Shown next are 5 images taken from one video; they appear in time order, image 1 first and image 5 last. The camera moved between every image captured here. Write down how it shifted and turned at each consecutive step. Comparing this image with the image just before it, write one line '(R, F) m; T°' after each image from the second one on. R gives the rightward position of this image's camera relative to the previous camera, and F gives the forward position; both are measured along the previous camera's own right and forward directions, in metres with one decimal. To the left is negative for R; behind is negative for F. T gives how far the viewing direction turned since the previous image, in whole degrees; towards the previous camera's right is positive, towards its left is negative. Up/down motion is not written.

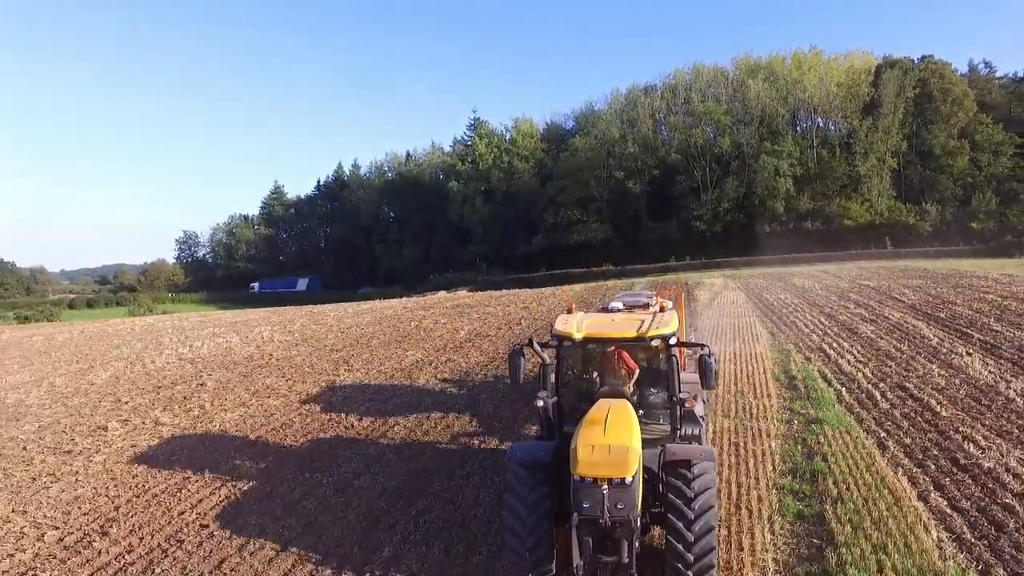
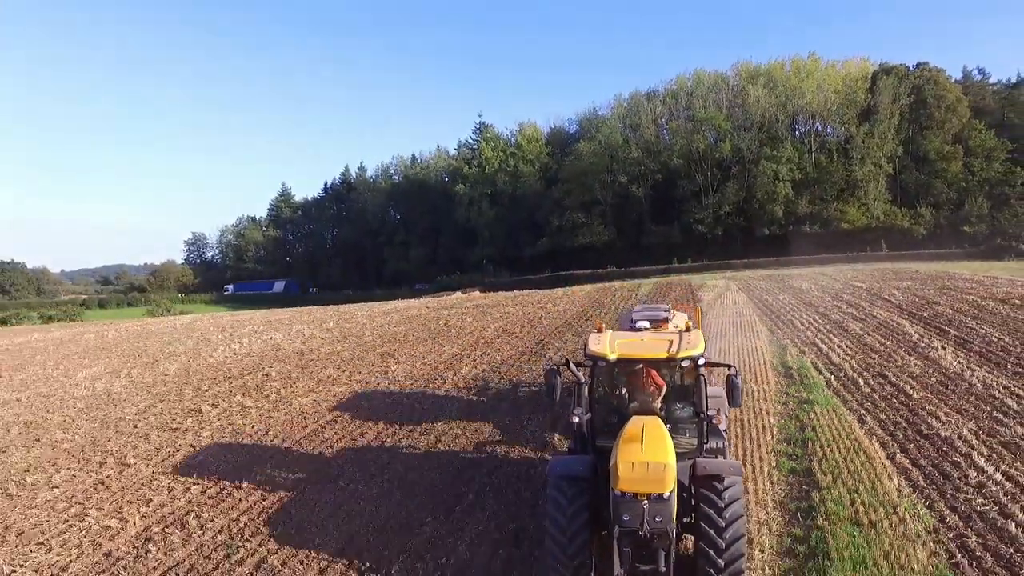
(-0.7, -1.8) m; 0°
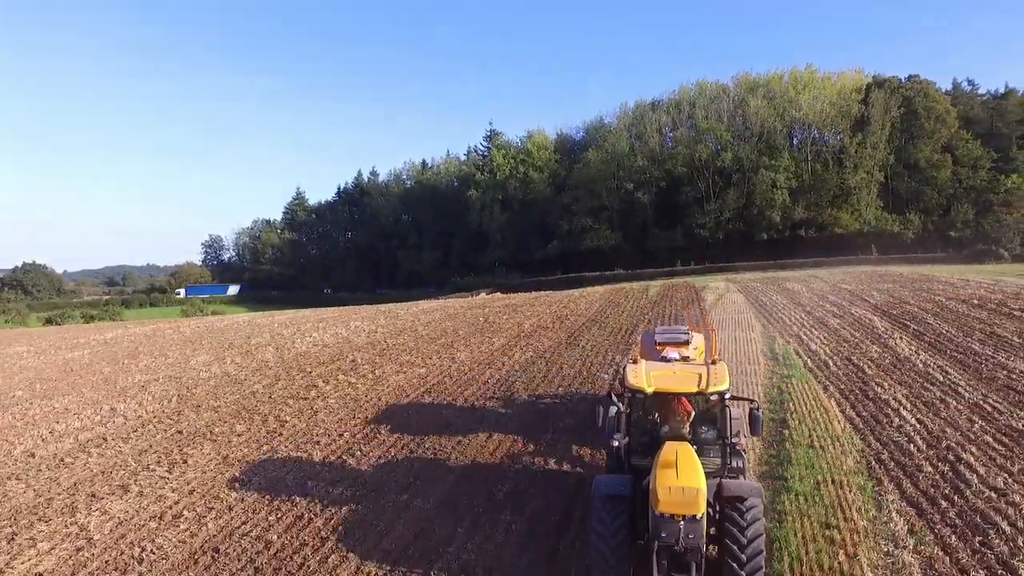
(-1.1, -3.6) m; 0°
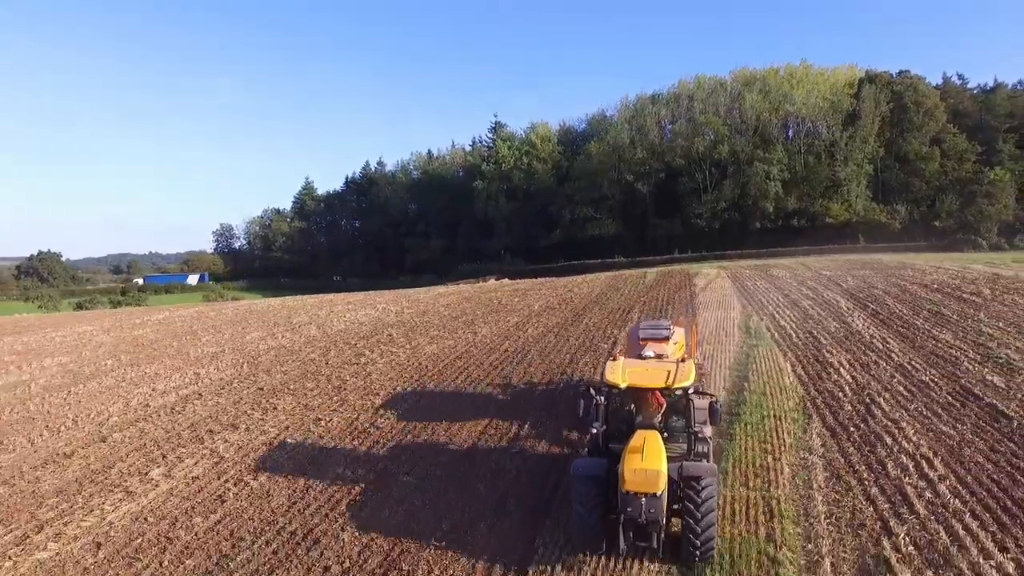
(-0.4, -3.1) m; 0°
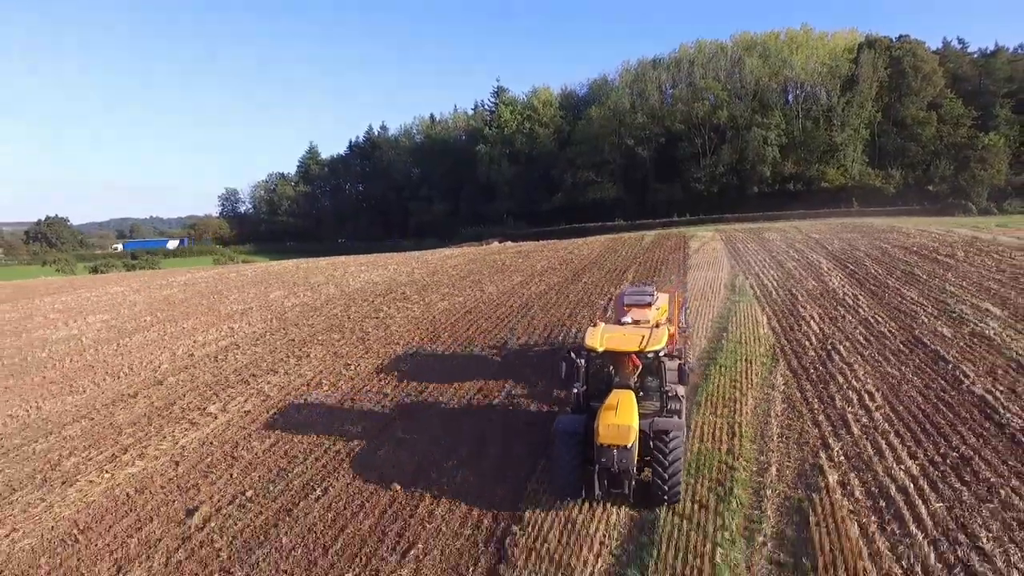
(-0.1, -1.8) m; 0°
